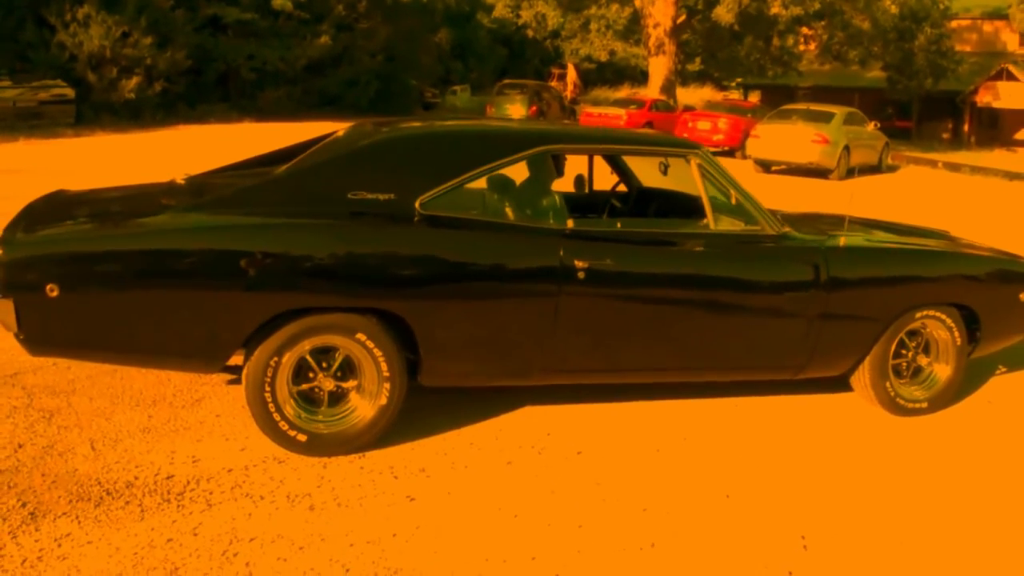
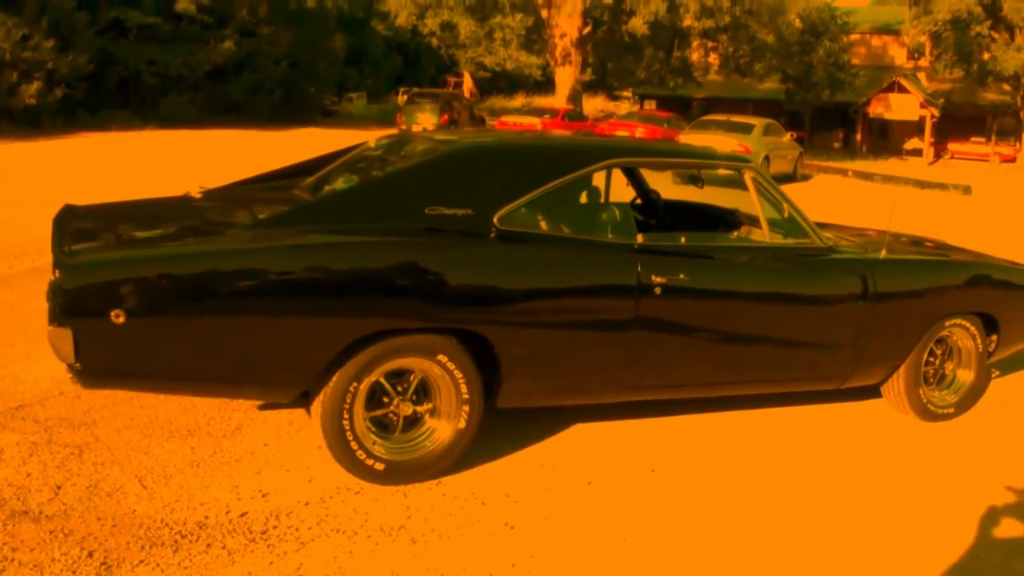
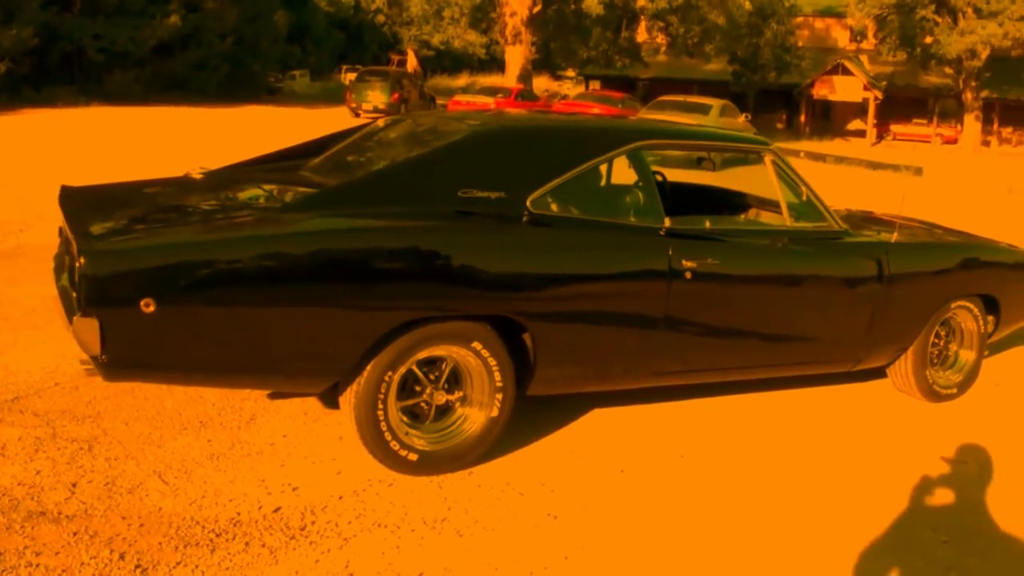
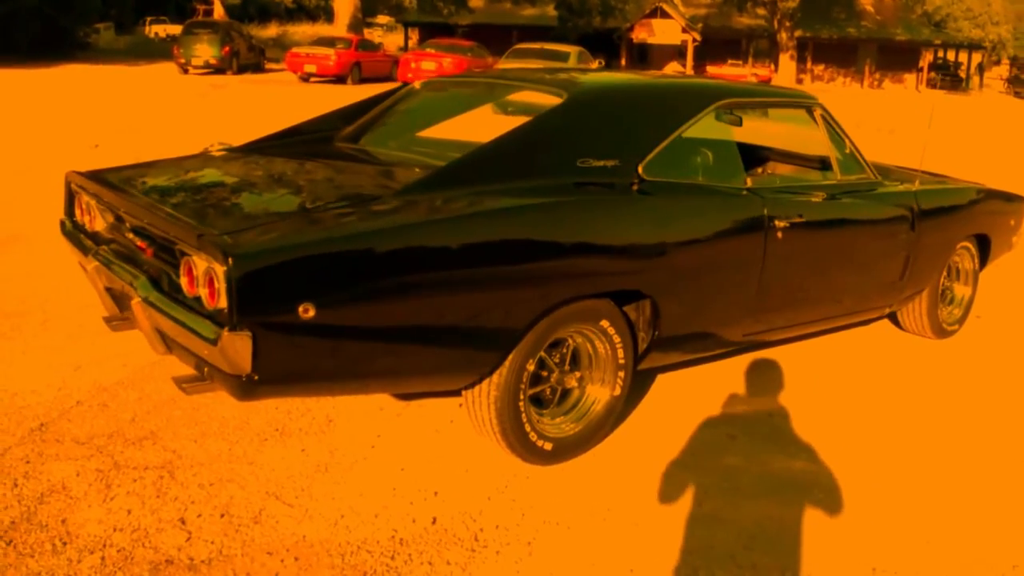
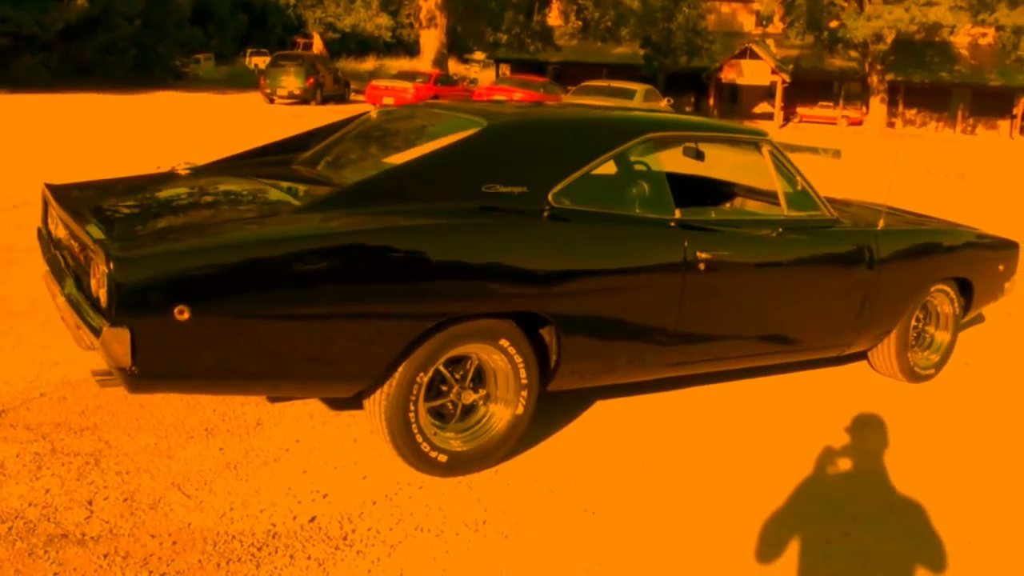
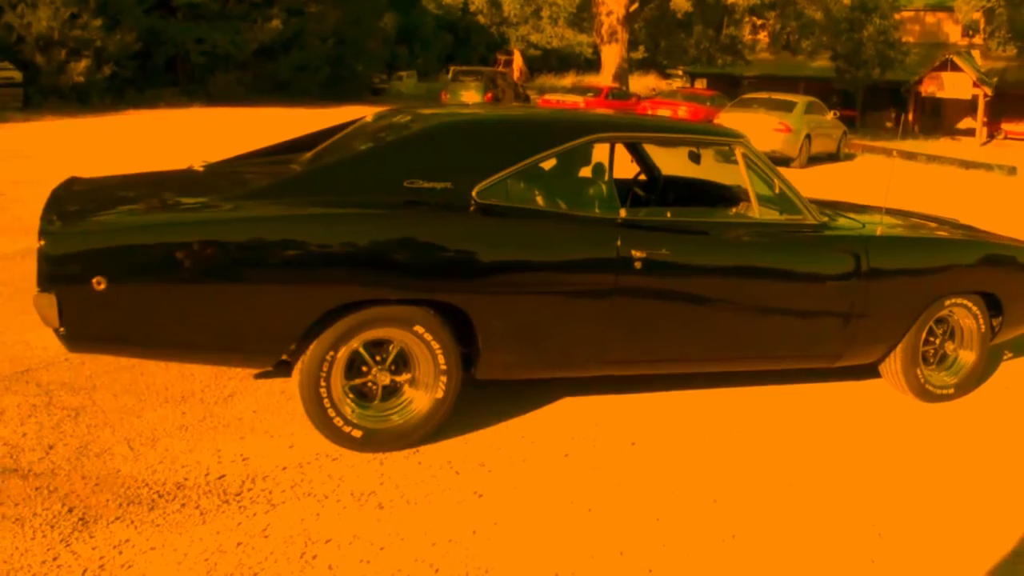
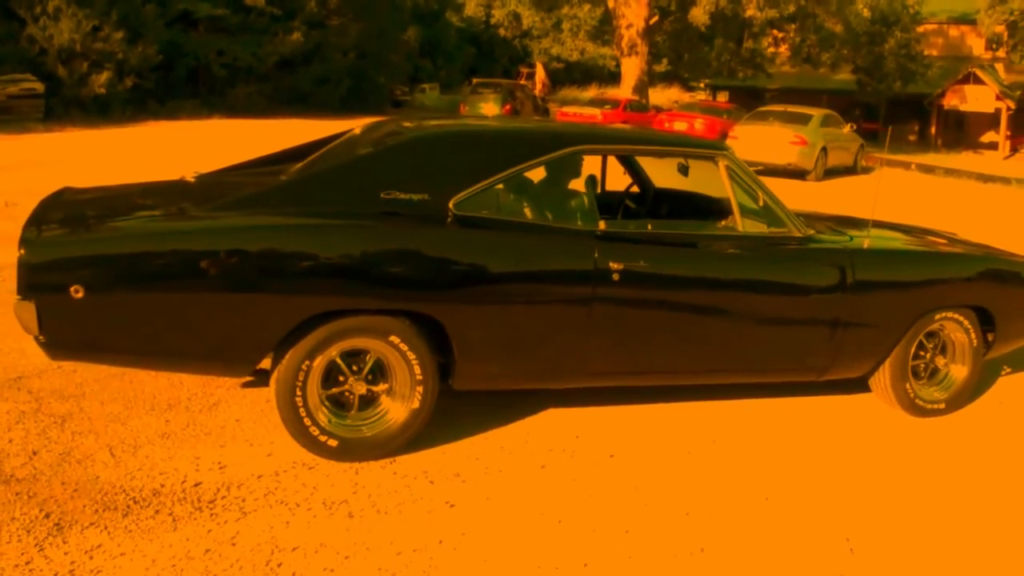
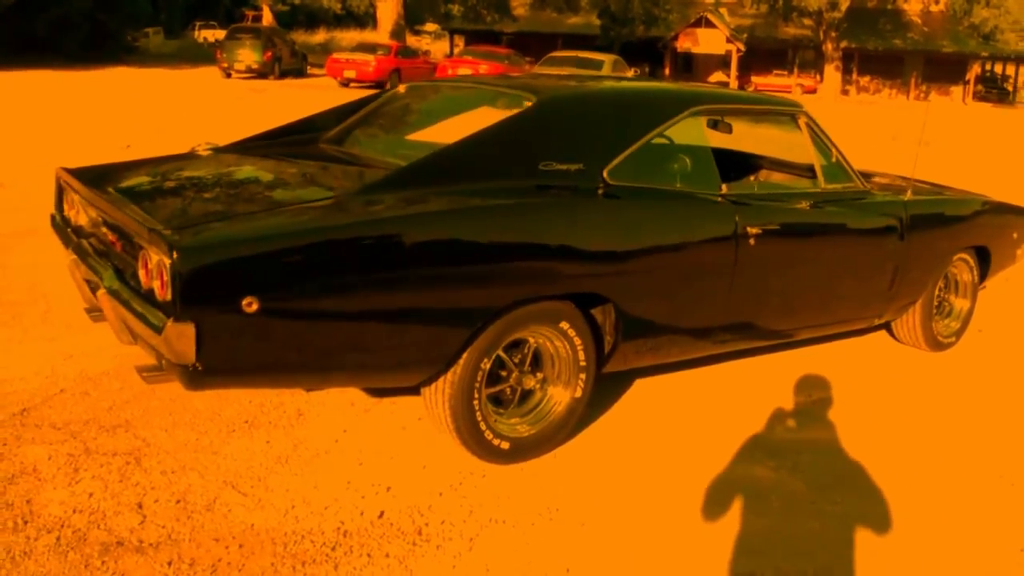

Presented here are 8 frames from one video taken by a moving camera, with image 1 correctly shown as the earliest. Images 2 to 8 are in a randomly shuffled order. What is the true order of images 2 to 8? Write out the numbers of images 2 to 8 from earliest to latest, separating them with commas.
7, 6, 2, 3, 5, 8, 4
